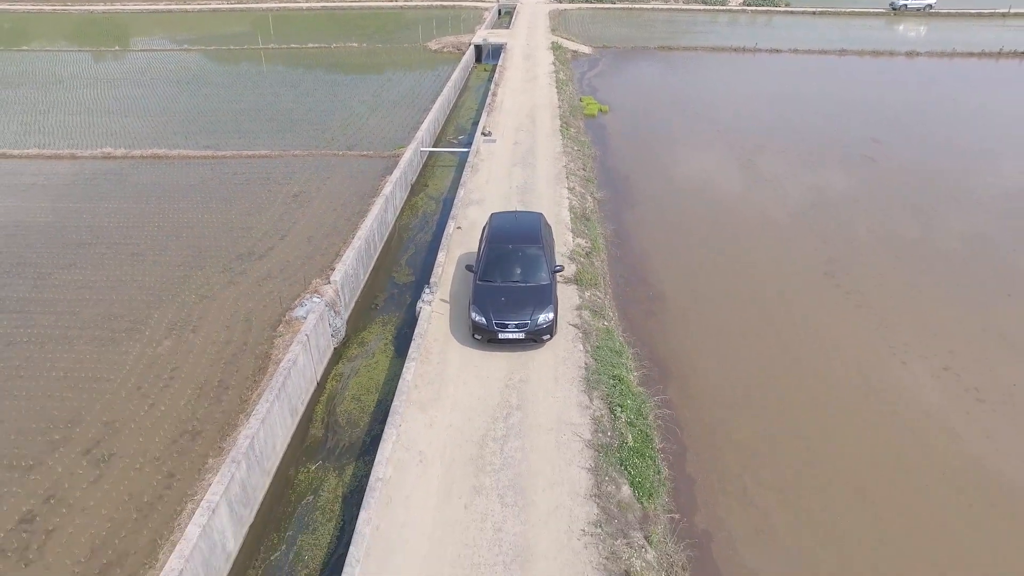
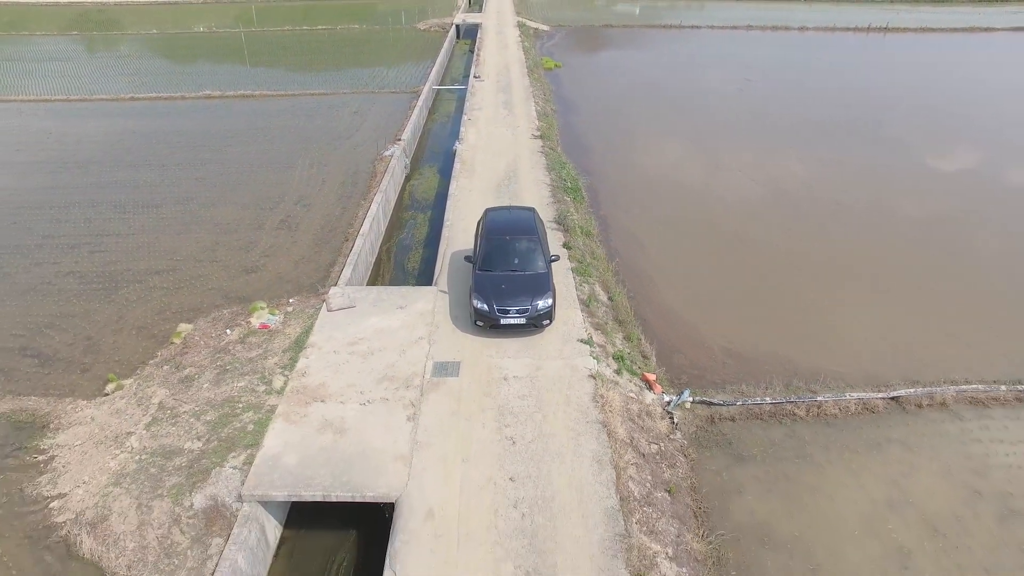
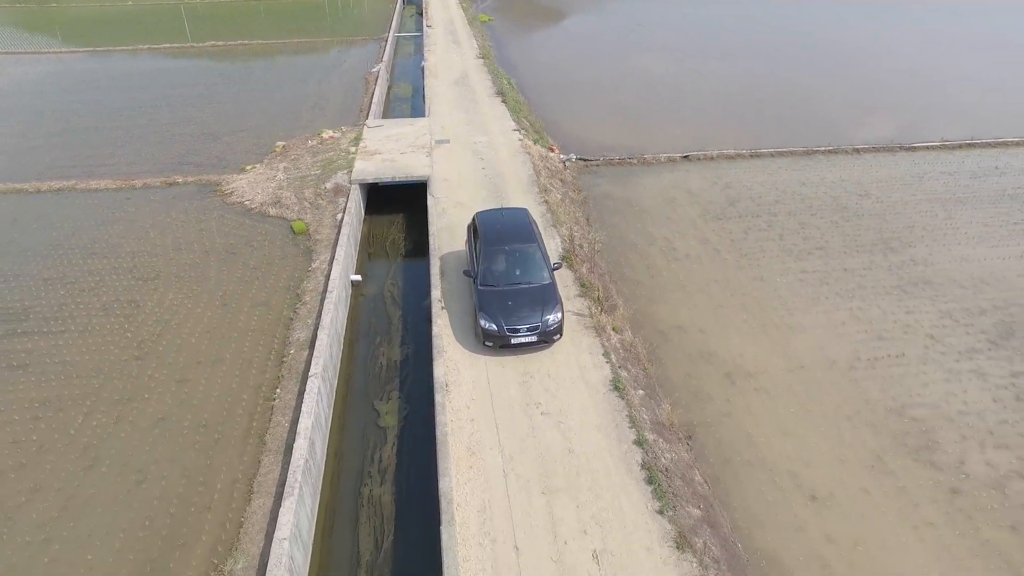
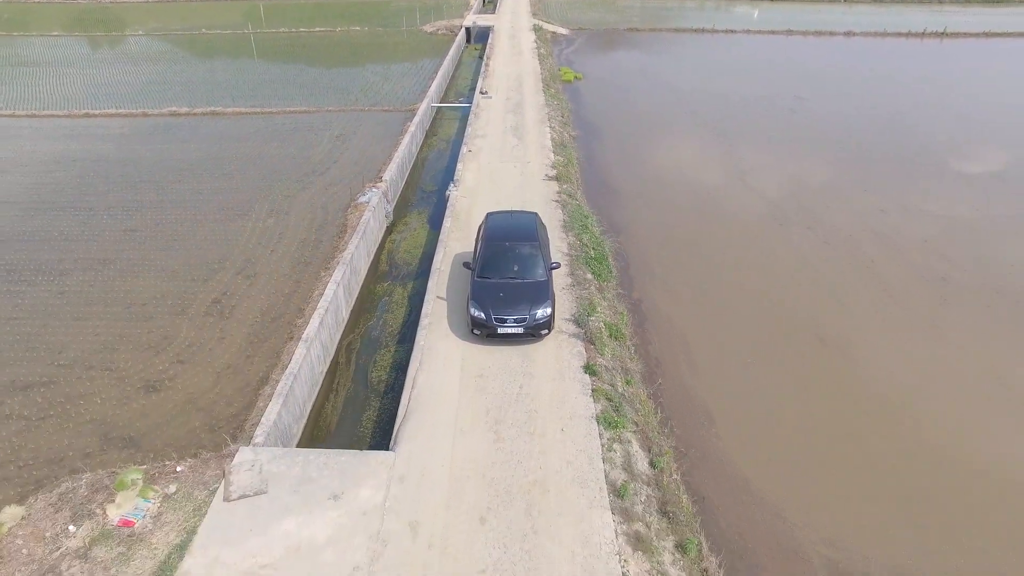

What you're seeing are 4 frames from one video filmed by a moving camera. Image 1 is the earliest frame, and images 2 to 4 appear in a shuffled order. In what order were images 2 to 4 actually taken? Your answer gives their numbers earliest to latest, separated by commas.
4, 2, 3
